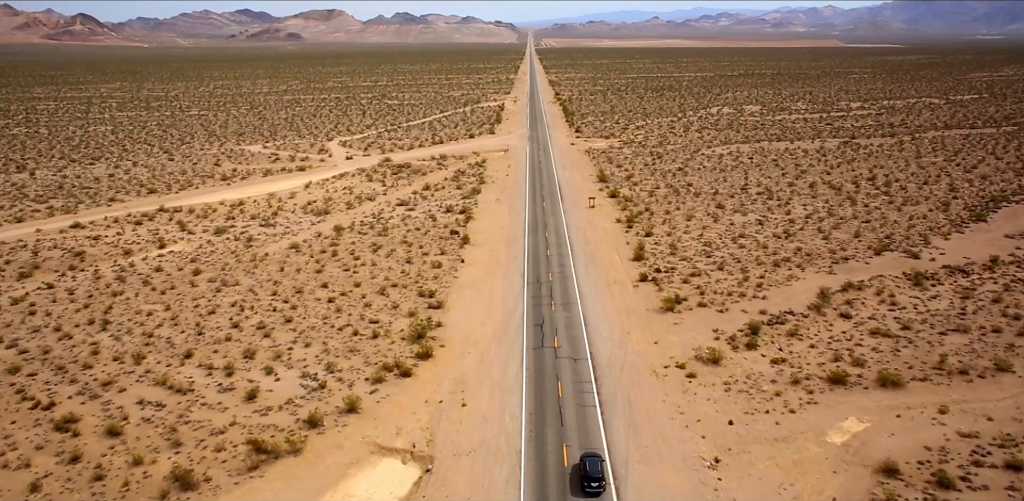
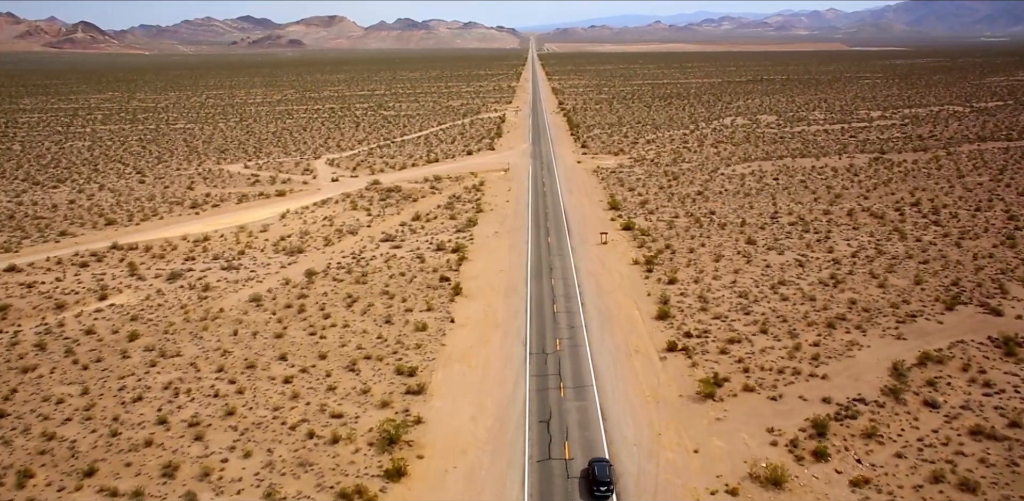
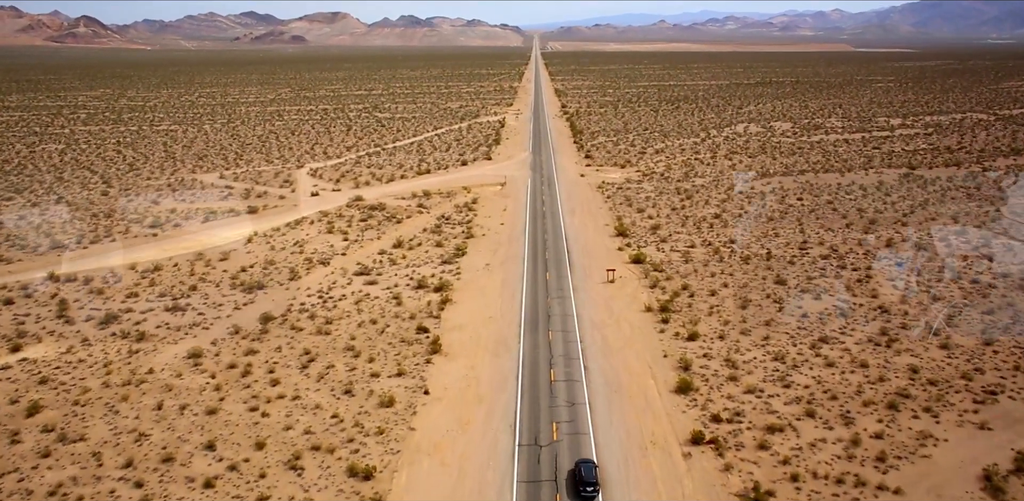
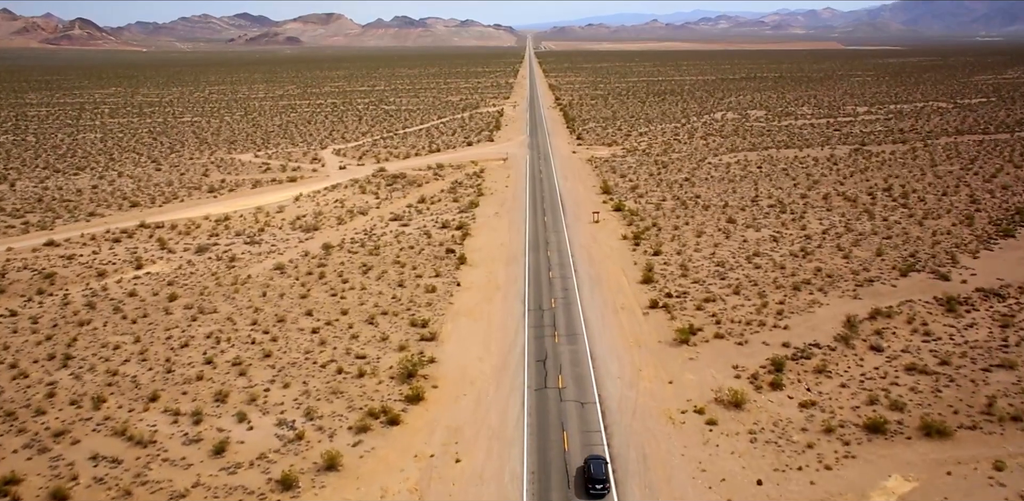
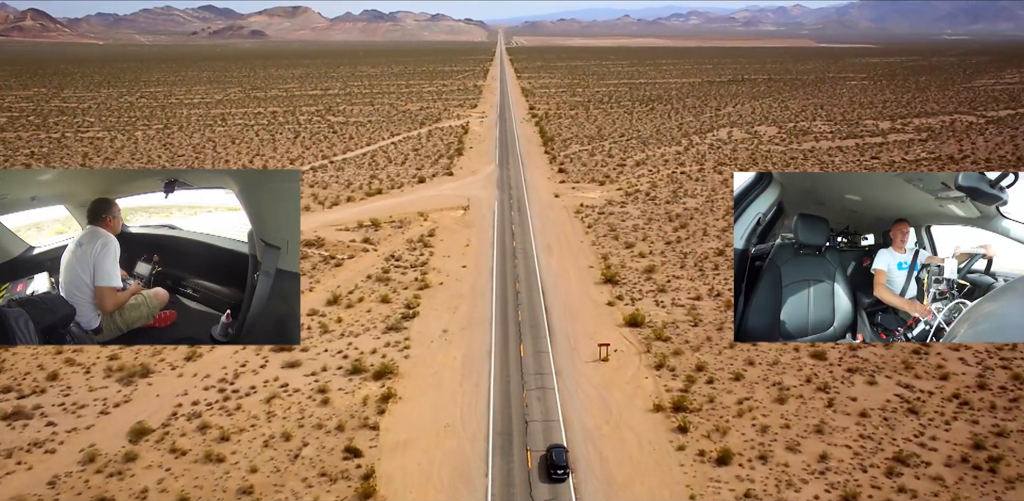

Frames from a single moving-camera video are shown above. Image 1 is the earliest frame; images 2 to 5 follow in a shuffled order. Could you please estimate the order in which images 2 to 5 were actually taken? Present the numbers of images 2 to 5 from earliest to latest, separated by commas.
4, 2, 3, 5
